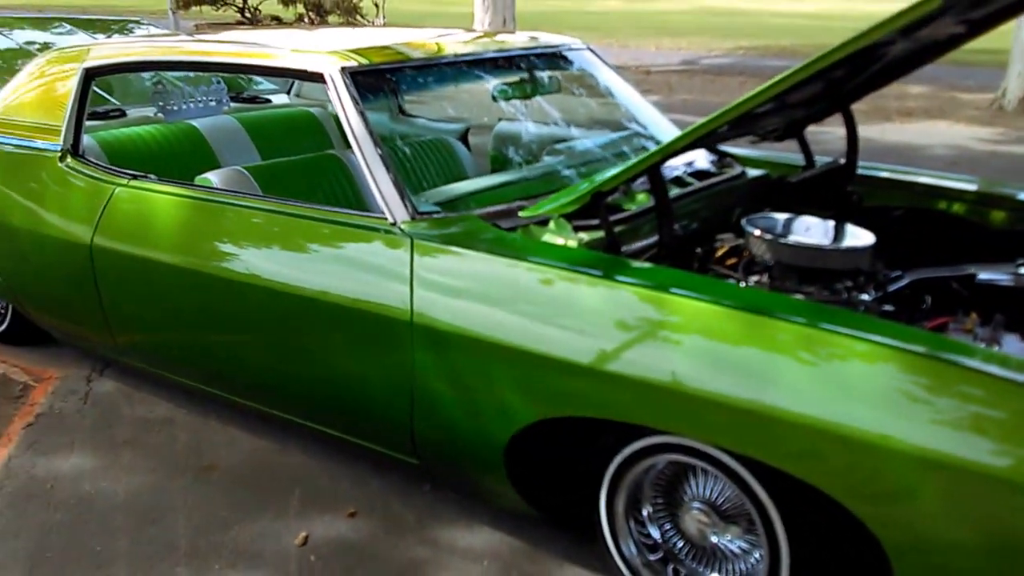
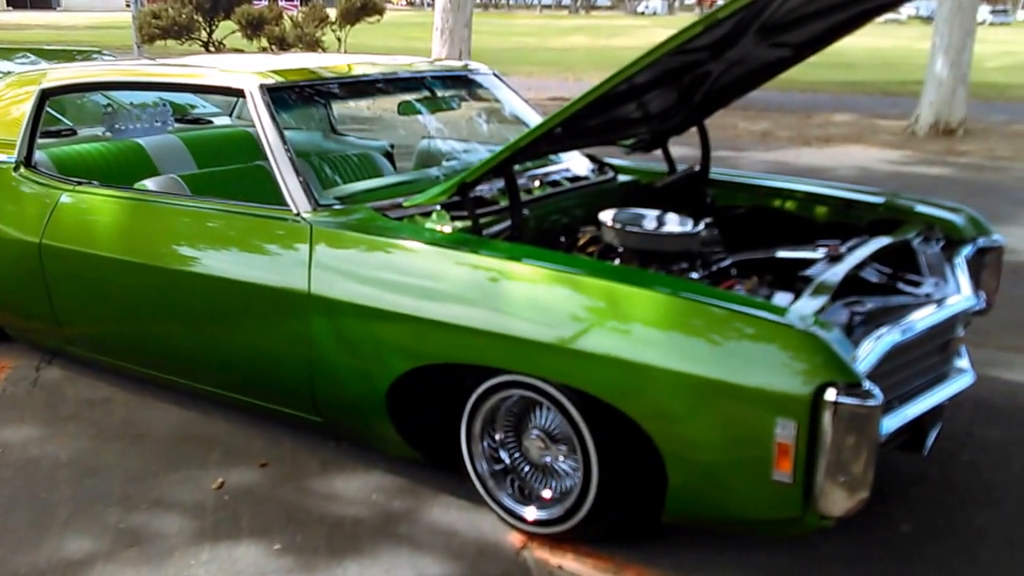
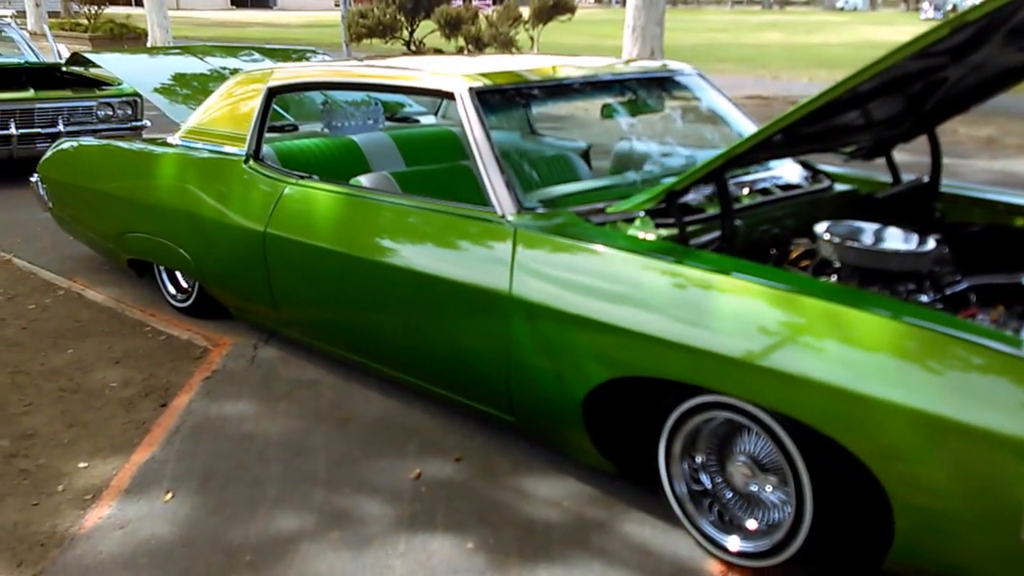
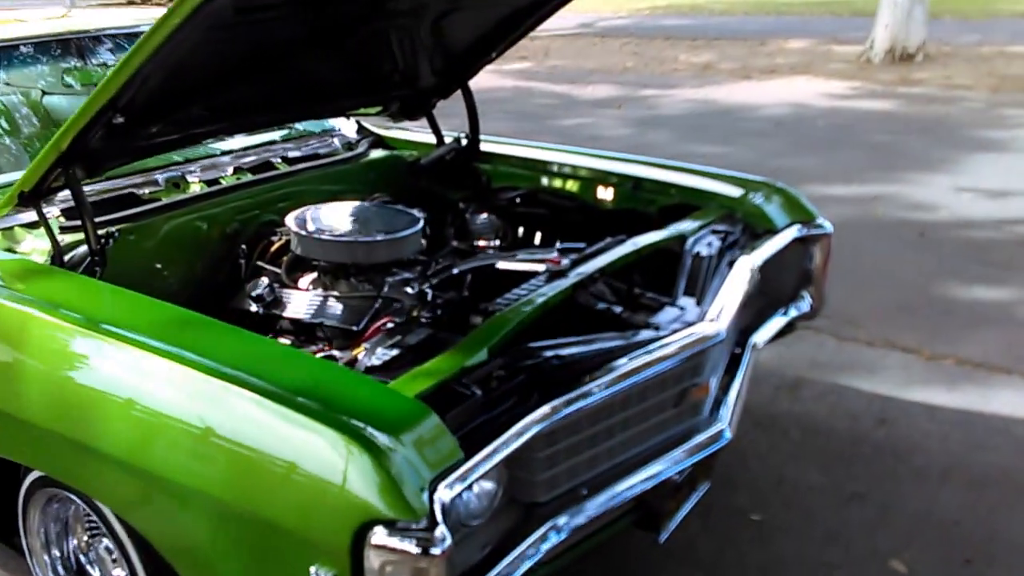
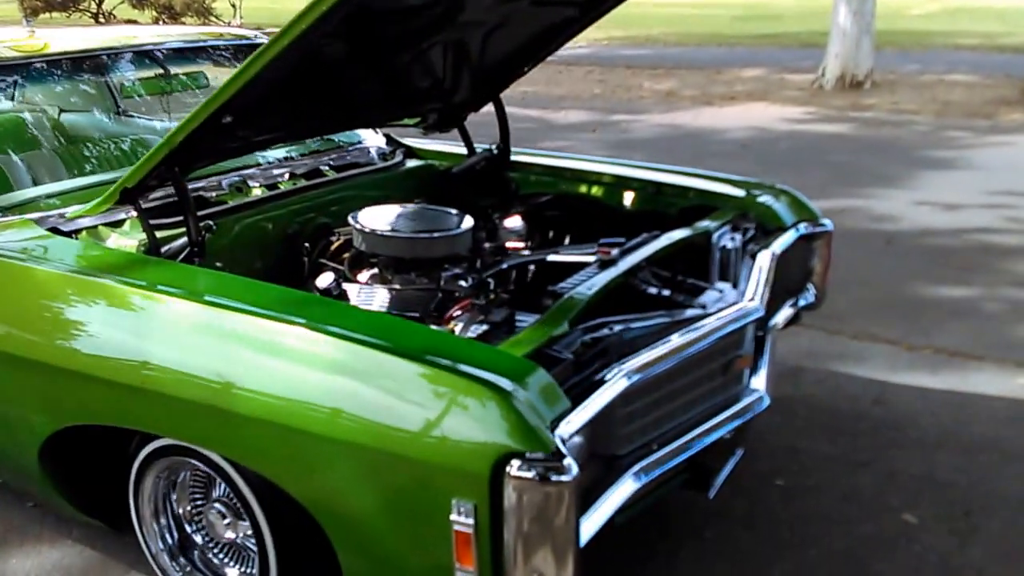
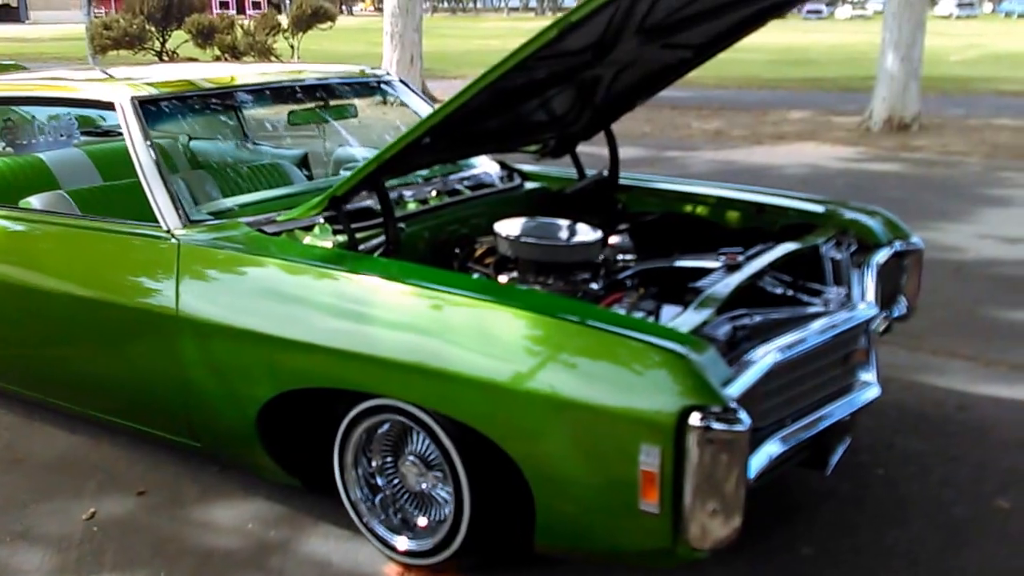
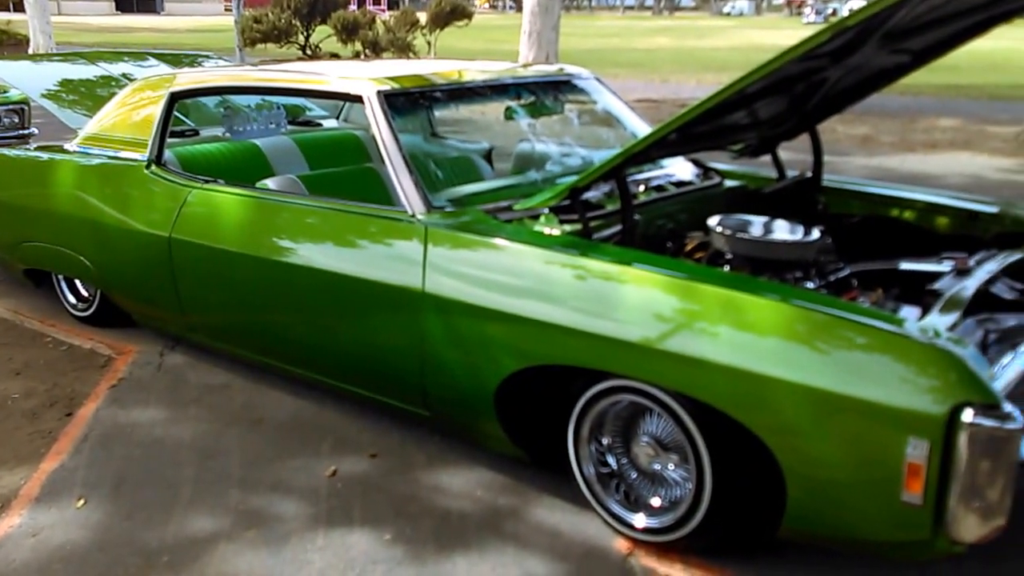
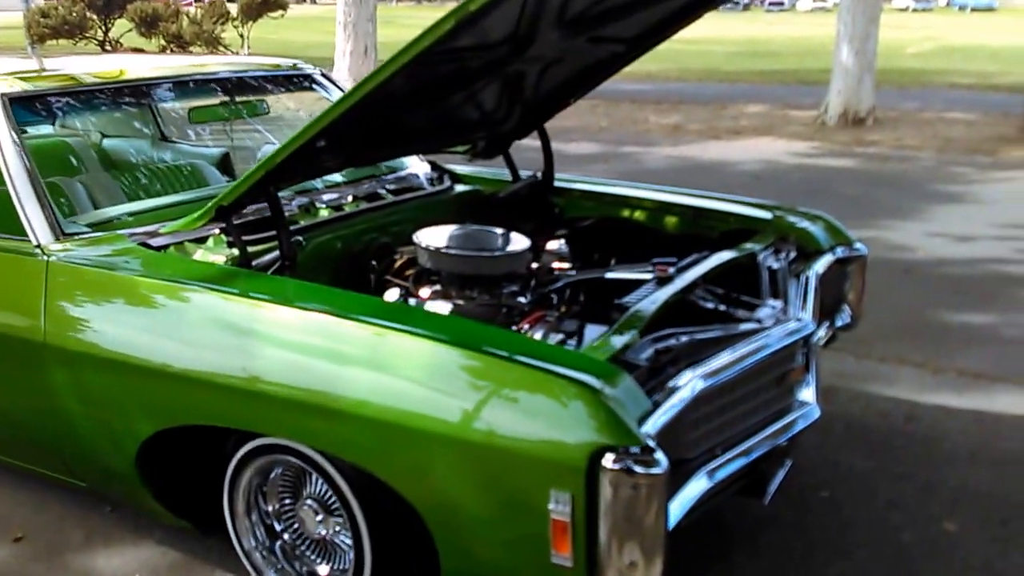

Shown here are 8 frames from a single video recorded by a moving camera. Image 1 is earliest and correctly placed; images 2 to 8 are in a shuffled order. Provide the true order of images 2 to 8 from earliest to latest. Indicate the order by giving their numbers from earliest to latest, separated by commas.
3, 7, 2, 6, 8, 5, 4
